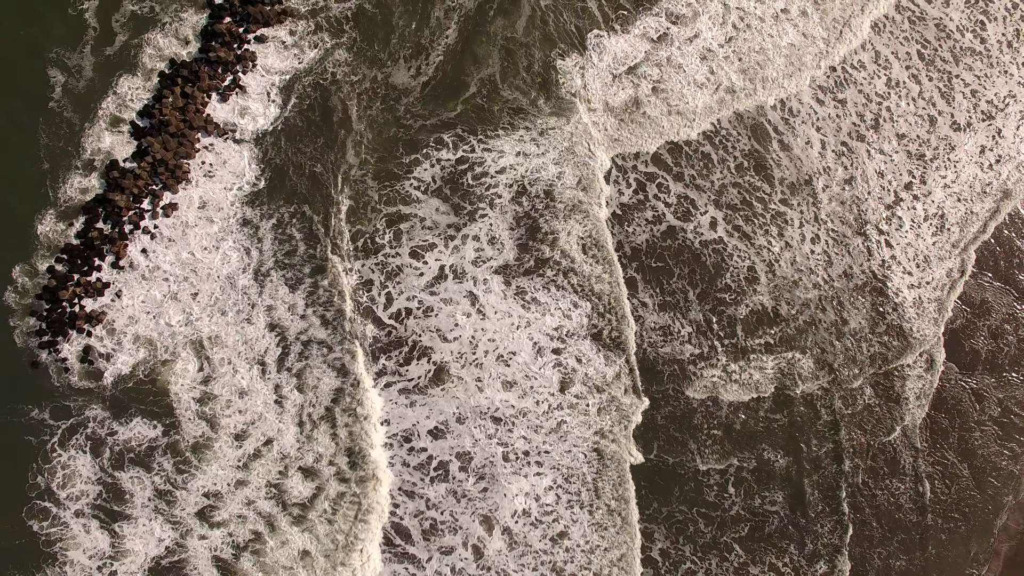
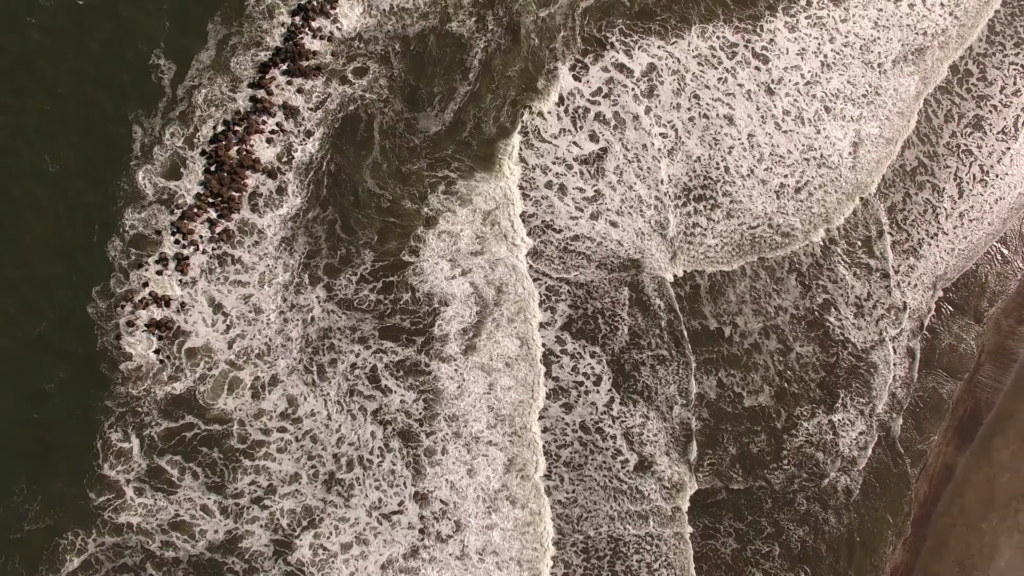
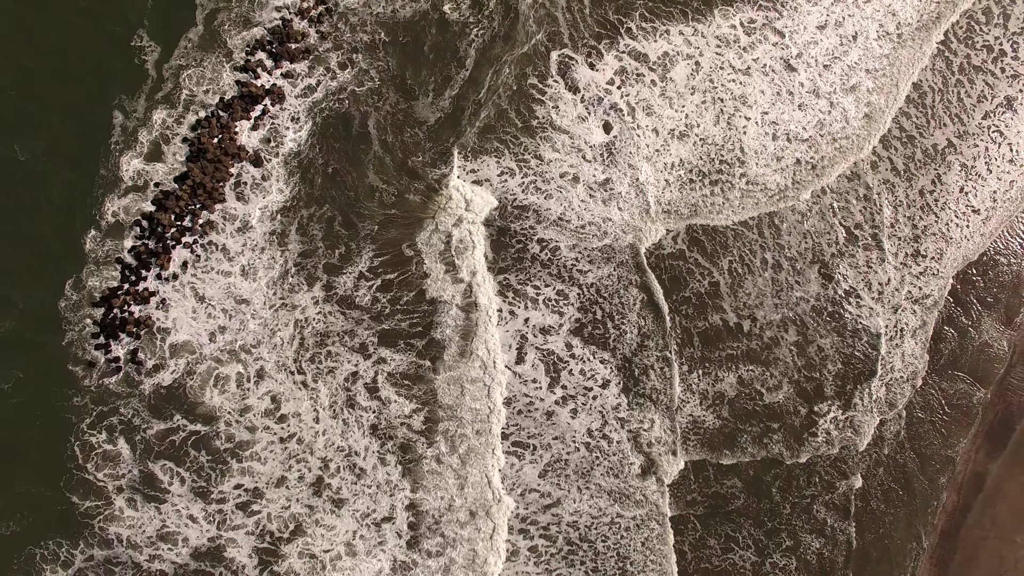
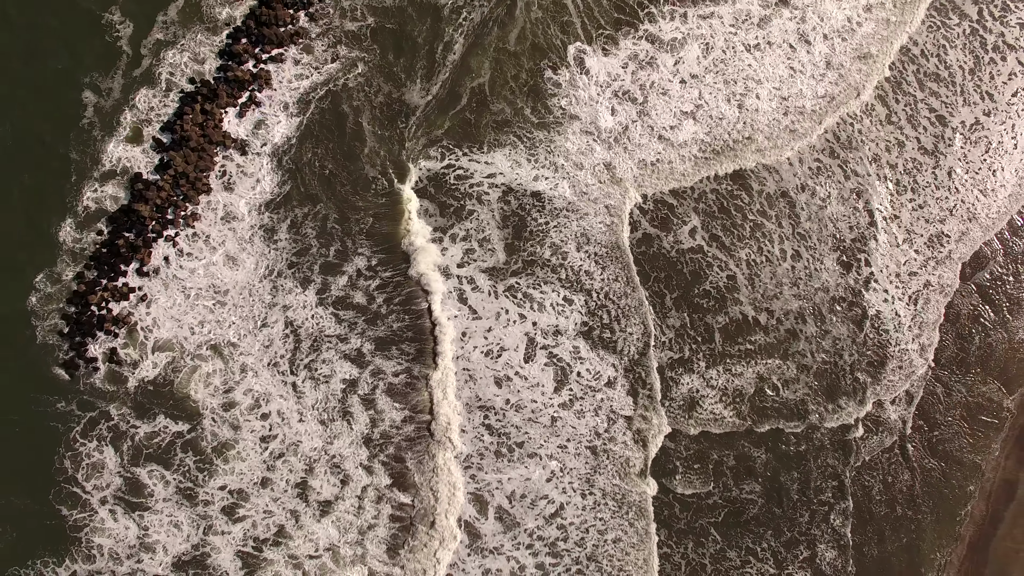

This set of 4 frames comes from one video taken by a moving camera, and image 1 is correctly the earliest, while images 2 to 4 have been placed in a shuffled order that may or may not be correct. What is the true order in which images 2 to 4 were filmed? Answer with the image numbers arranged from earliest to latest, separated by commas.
4, 3, 2
